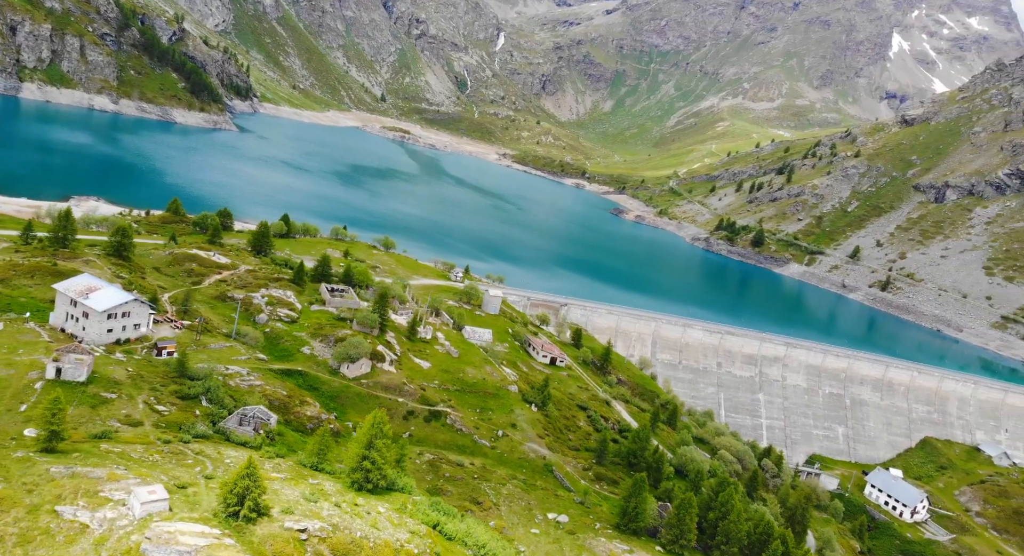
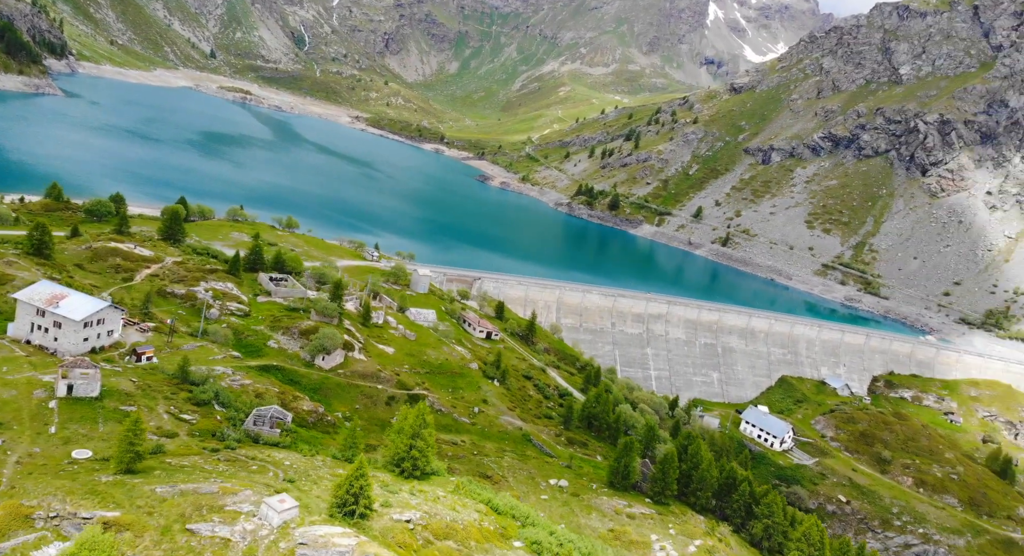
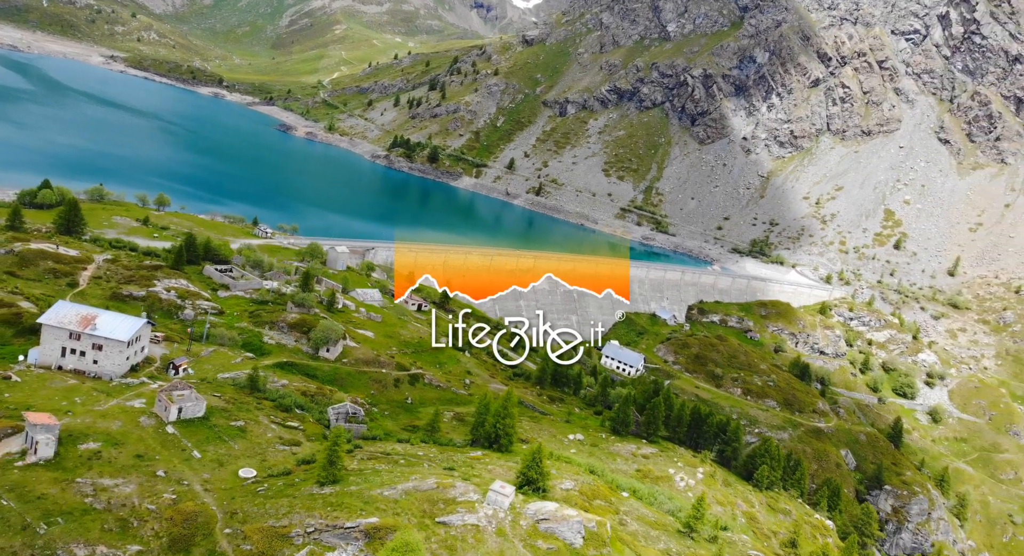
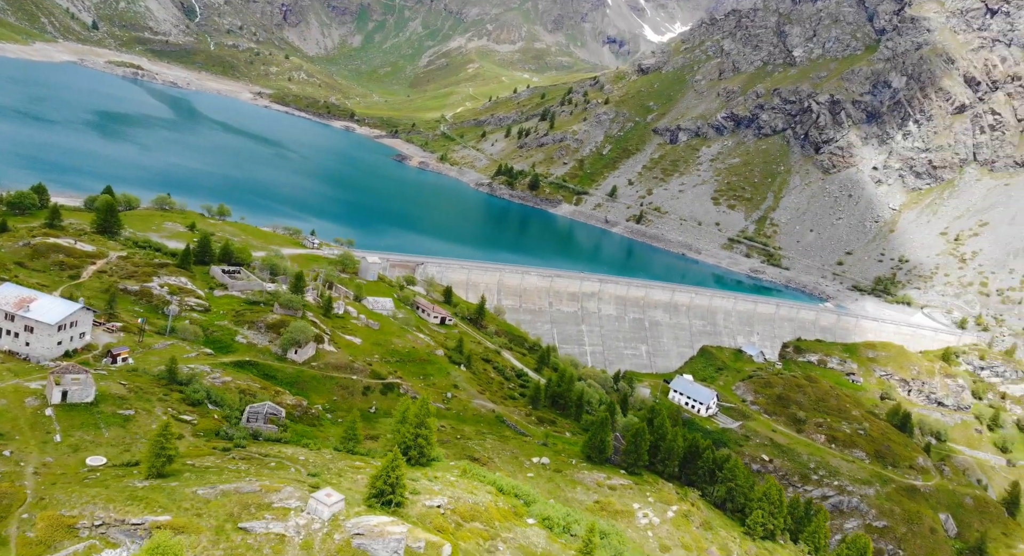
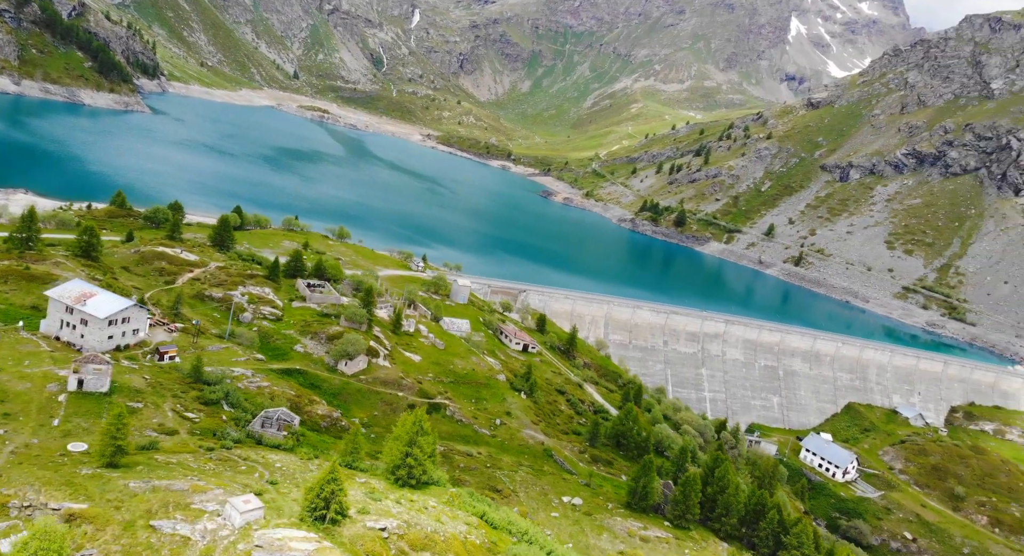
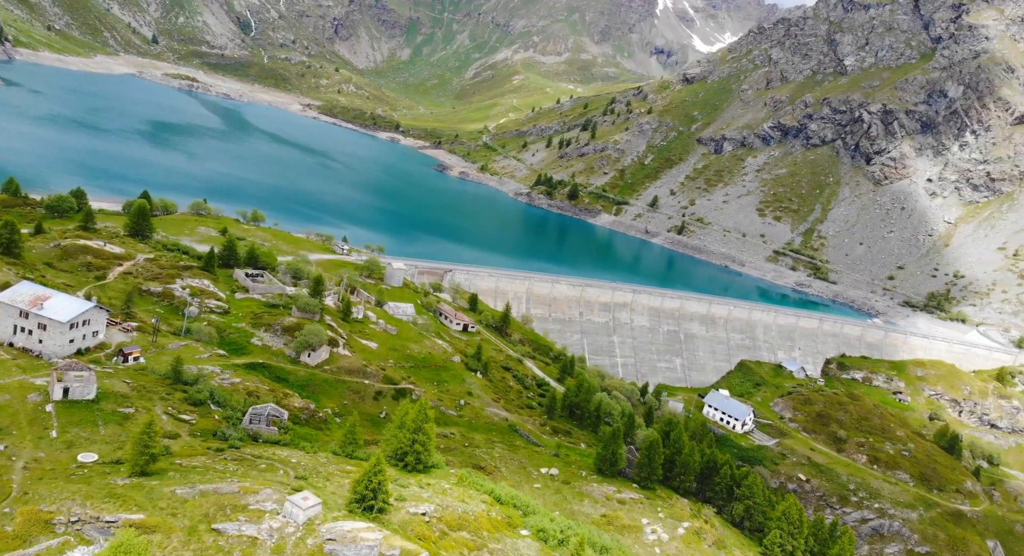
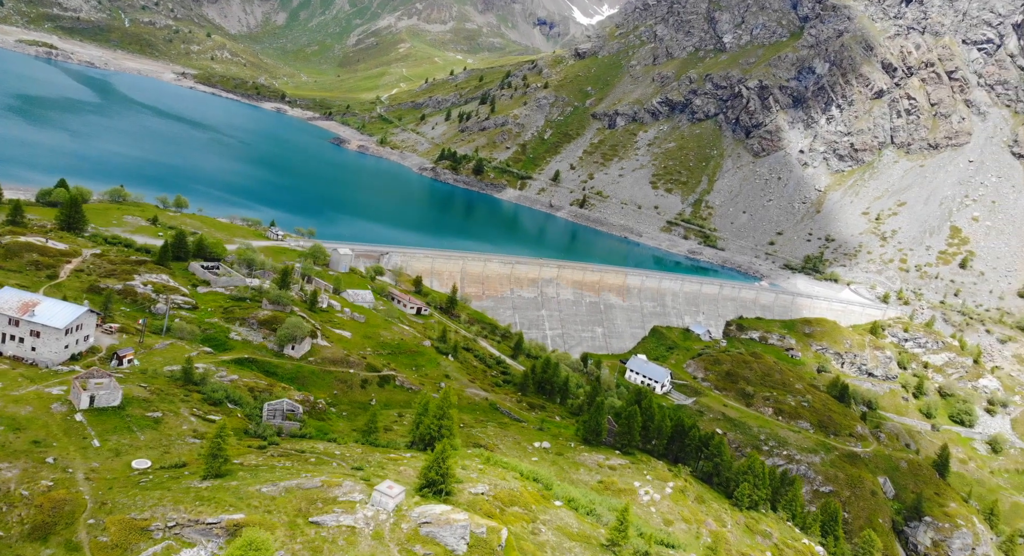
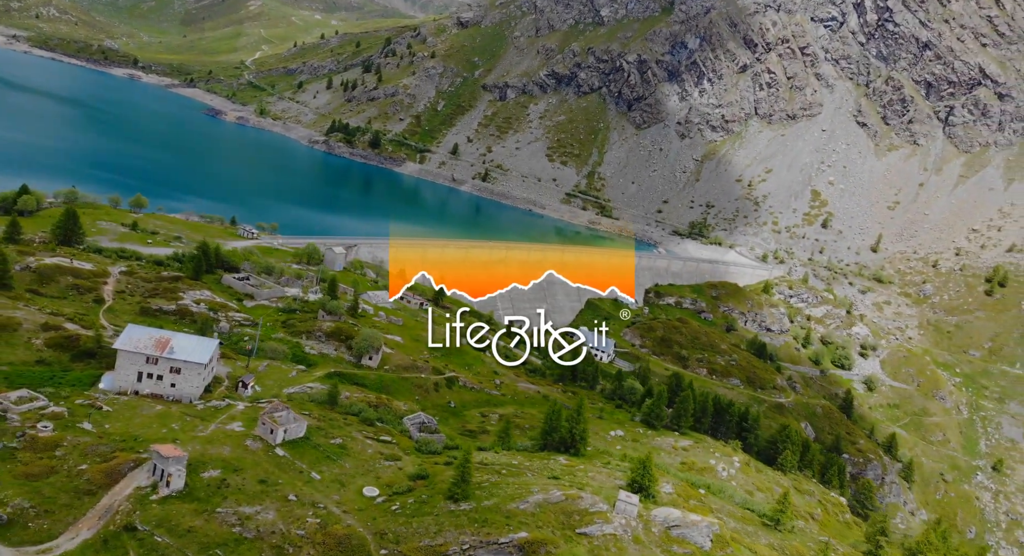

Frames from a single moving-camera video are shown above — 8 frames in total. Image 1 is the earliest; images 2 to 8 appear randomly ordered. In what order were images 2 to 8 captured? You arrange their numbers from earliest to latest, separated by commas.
5, 2, 6, 4, 7, 3, 8
